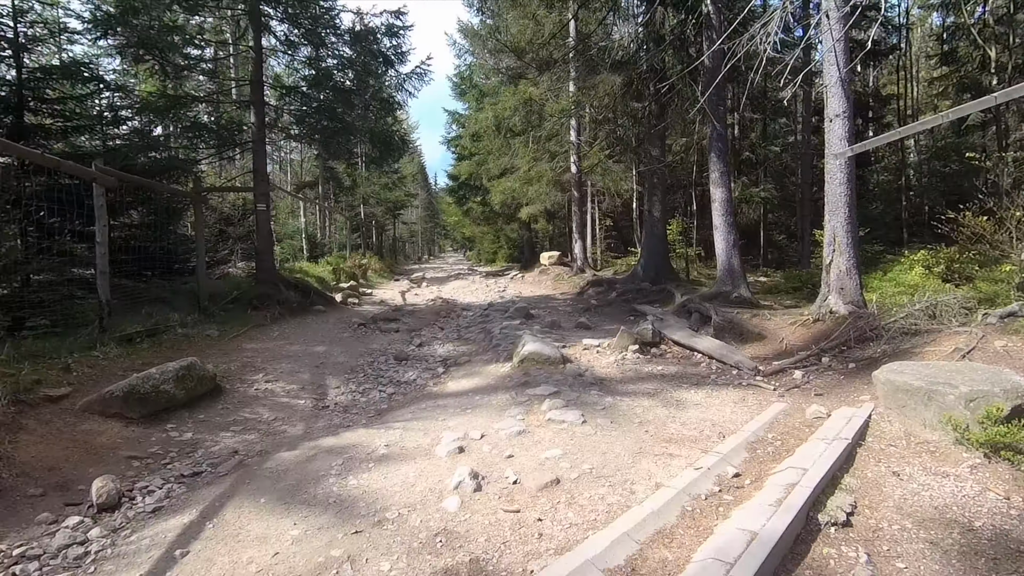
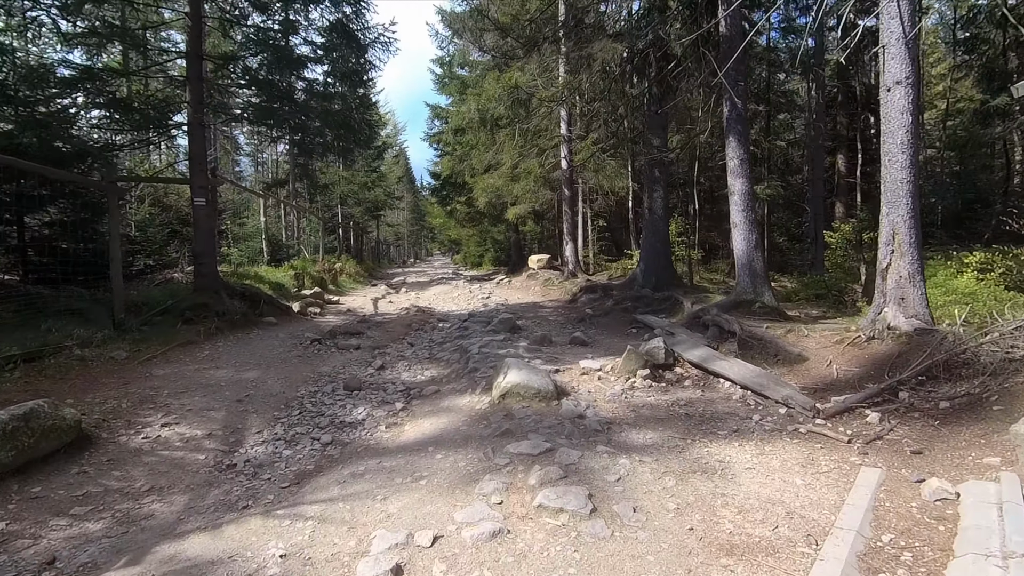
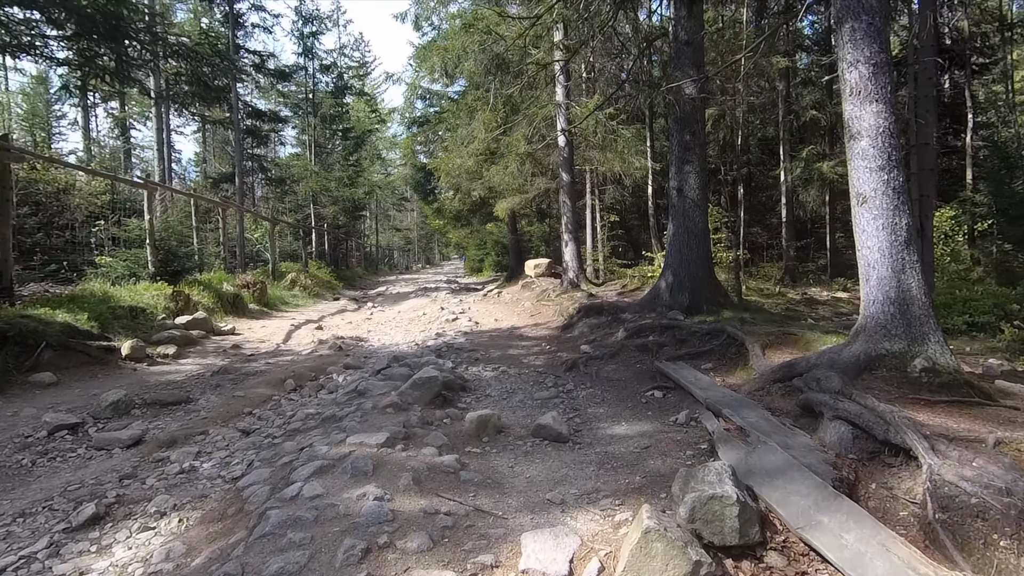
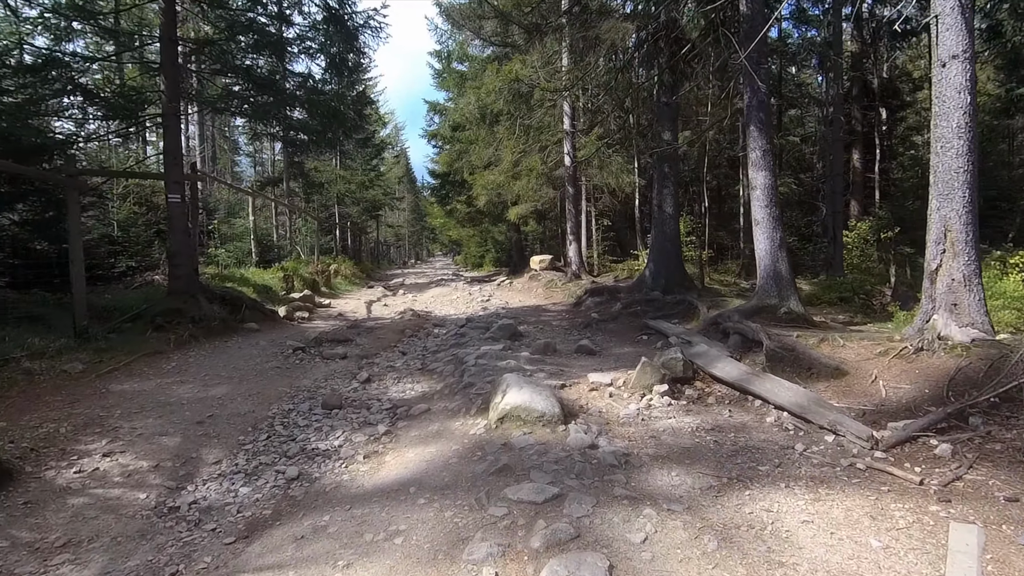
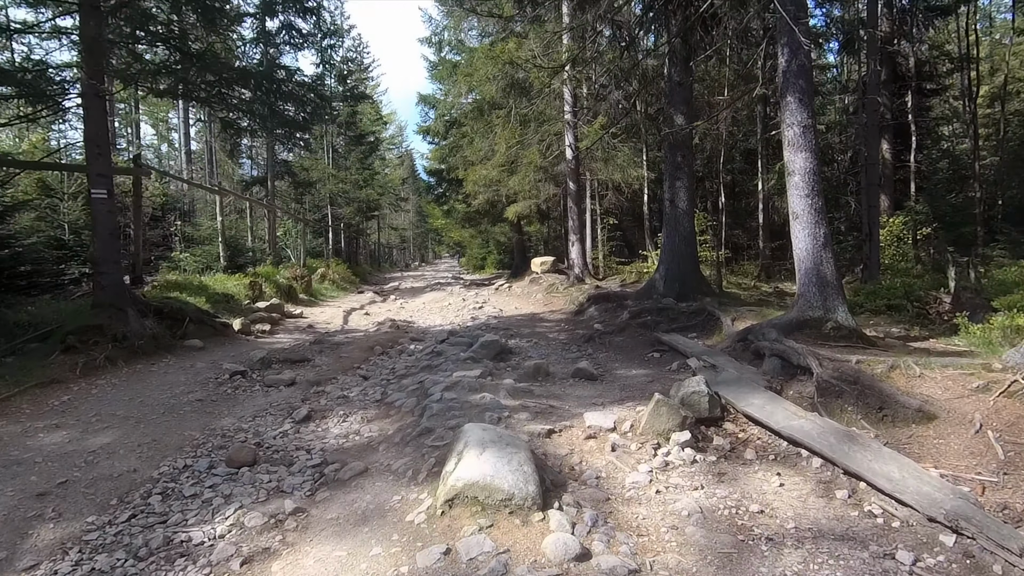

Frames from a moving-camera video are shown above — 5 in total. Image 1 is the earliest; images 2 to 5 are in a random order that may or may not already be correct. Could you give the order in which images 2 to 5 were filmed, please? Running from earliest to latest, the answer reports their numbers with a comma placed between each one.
2, 4, 5, 3
